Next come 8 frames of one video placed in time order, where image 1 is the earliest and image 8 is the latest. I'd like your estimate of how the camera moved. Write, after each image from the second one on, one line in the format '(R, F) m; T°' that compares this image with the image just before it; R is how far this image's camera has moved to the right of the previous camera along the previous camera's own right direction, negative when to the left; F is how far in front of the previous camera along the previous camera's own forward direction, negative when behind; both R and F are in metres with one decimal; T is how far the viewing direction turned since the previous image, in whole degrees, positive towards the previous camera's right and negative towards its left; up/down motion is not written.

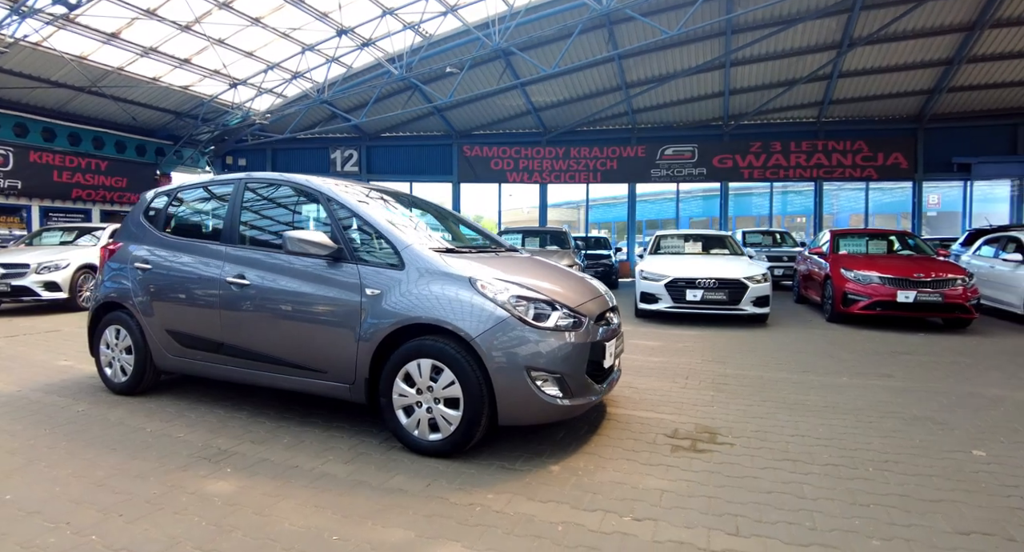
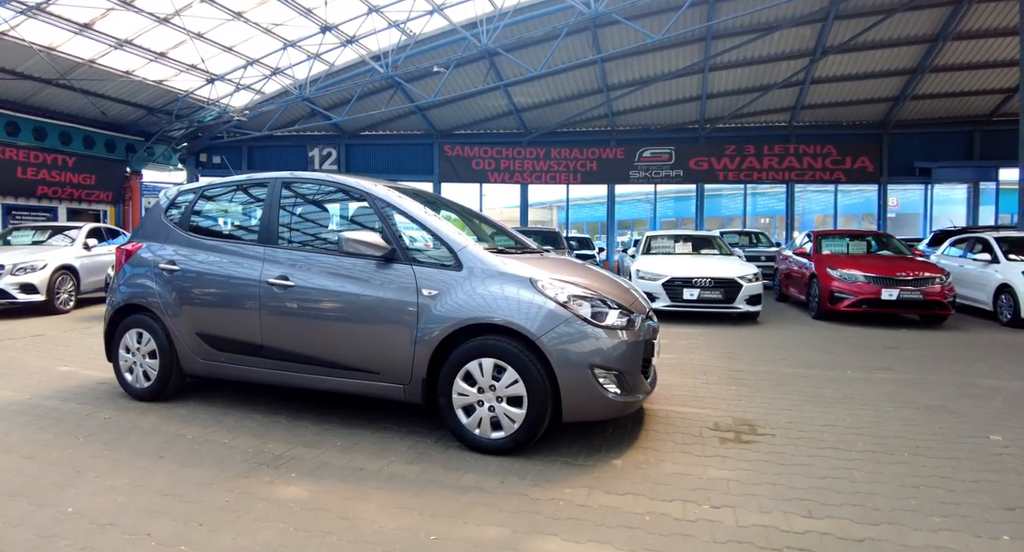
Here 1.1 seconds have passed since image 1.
(-0.6, 0.0) m; +4°
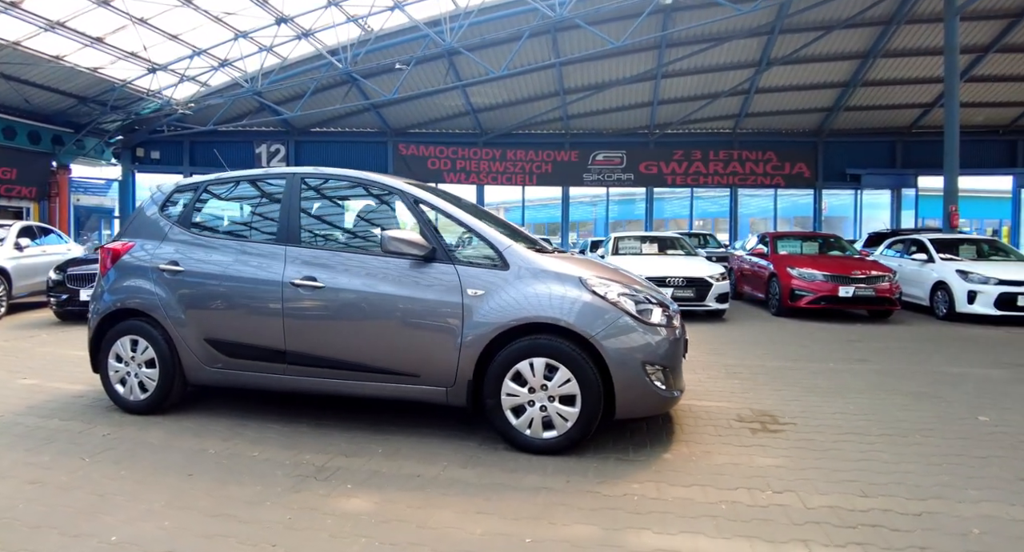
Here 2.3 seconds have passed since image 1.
(-0.7, 0.0) m; +7°
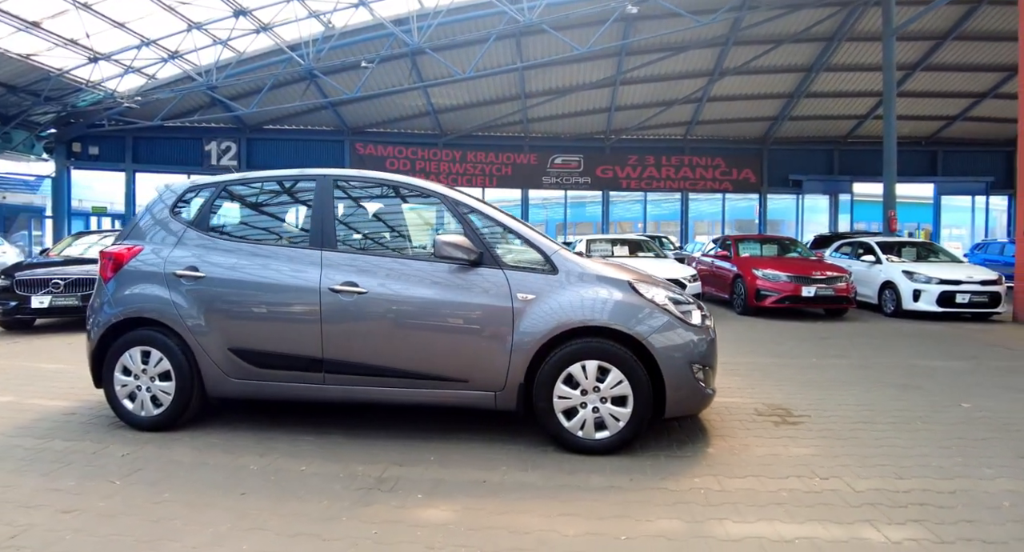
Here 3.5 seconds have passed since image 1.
(-0.7, 0.0) m; +6°
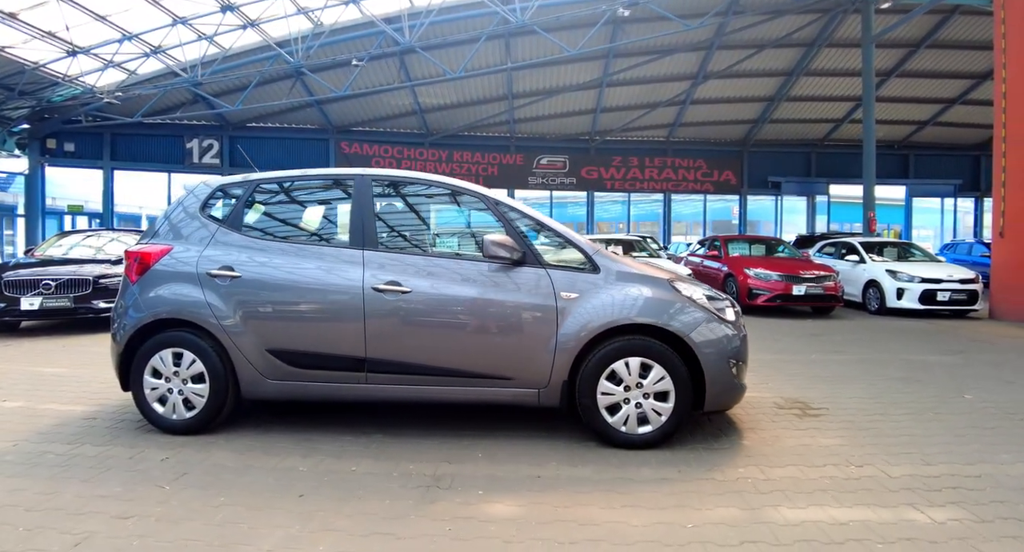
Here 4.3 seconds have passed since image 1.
(-0.5, 0.0) m; +3°
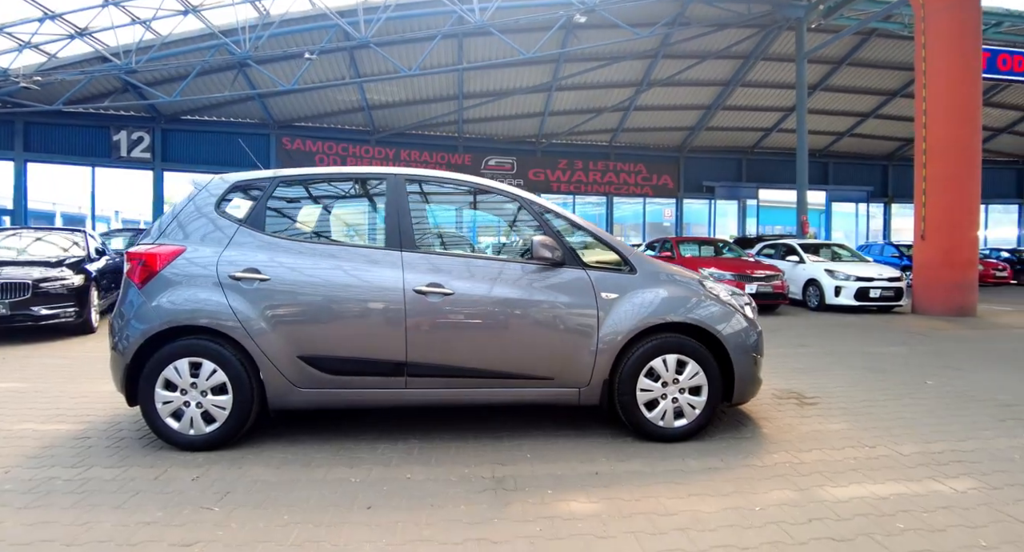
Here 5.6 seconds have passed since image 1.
(-0.7, 0.0) m; +7°
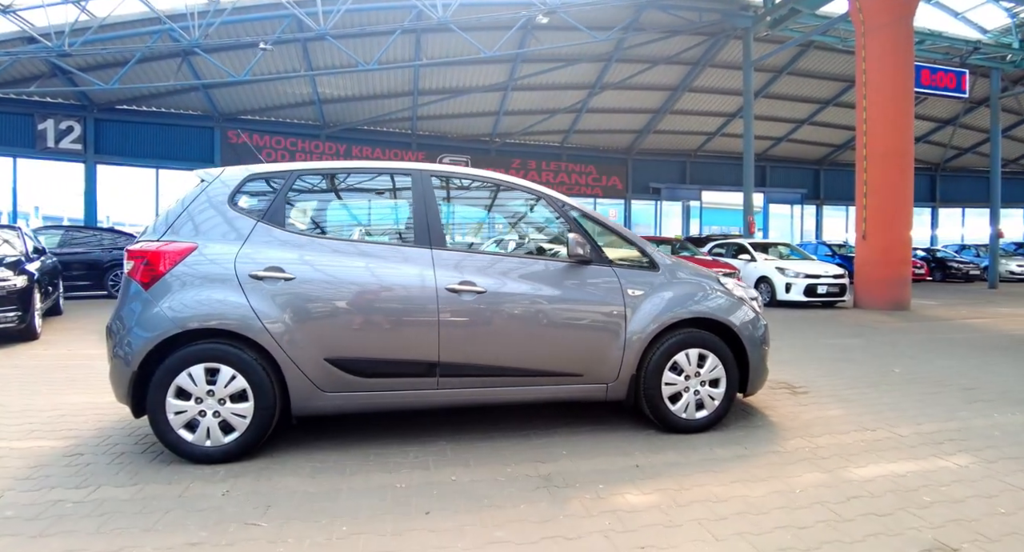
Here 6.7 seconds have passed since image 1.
(-0.6, 0.0) m; +6°
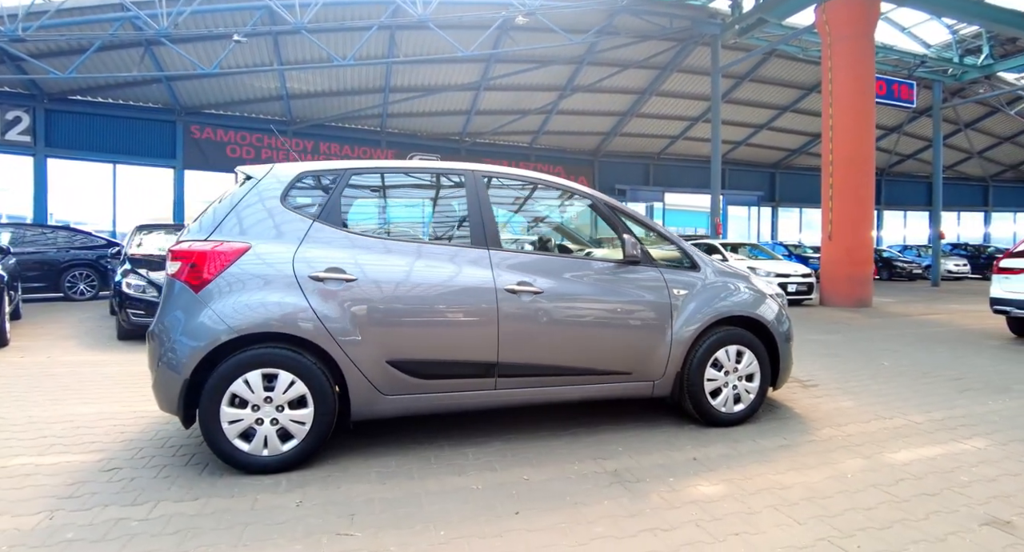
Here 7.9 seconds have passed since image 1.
(-0.7, 0.0) m; +5°
